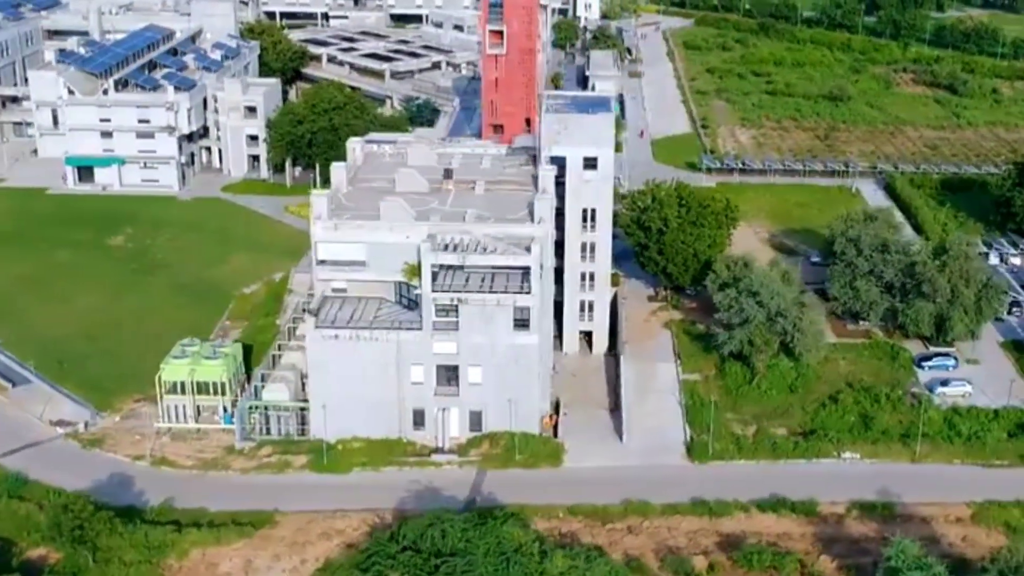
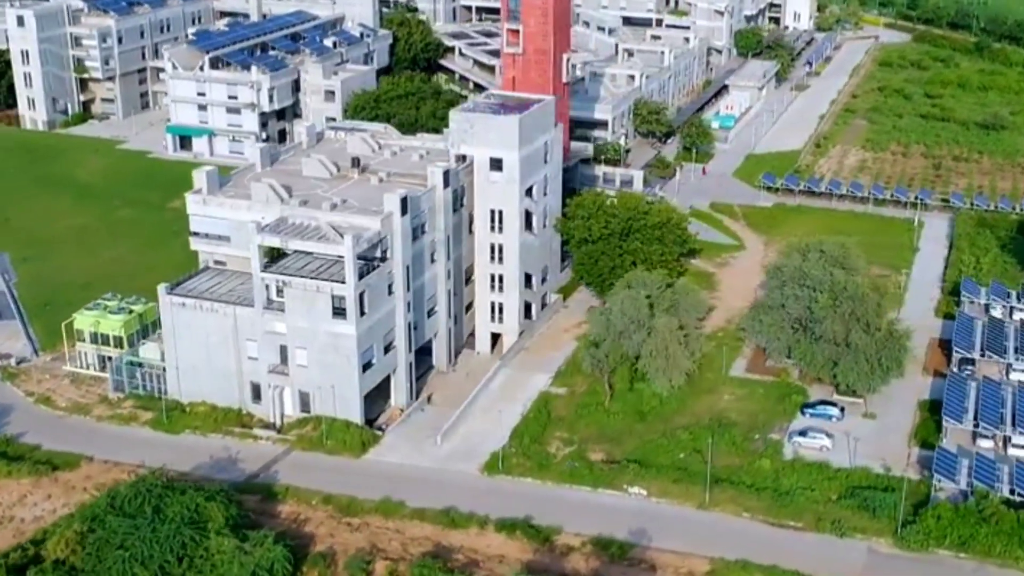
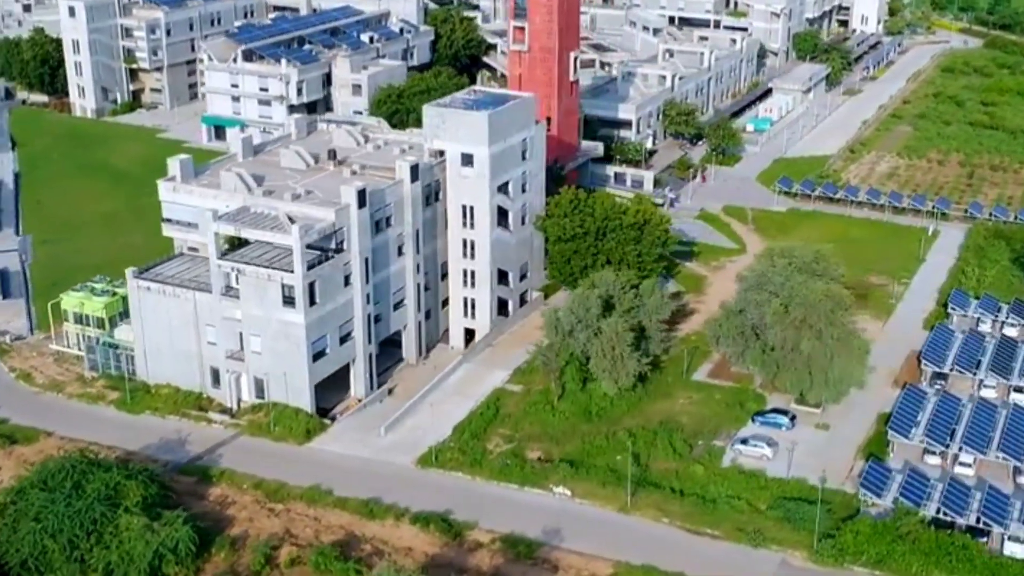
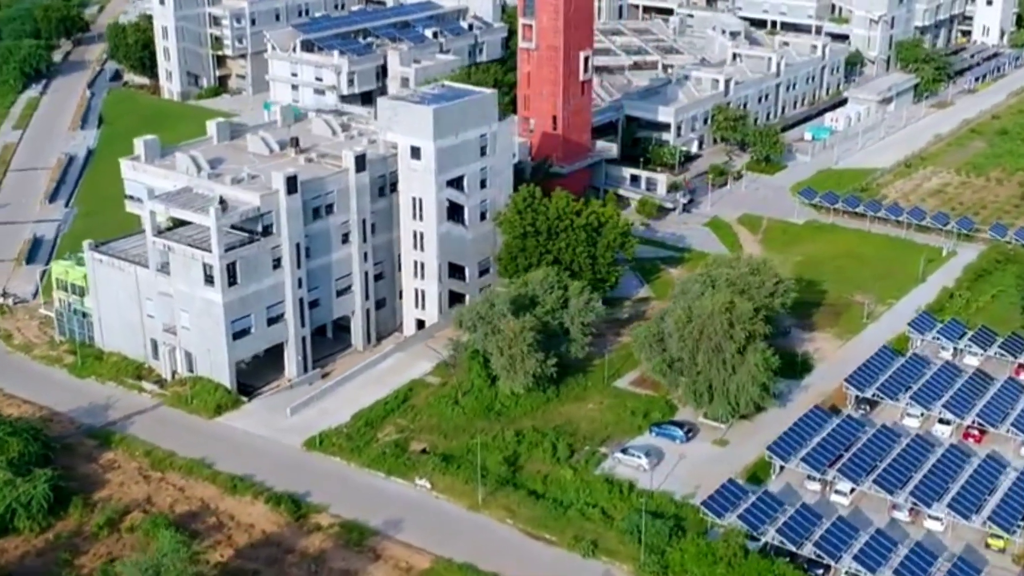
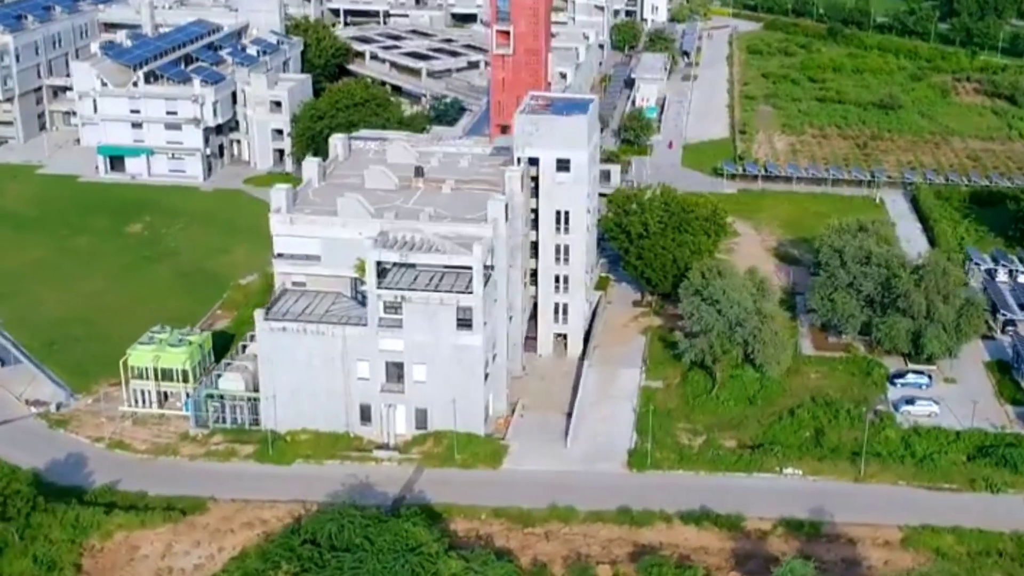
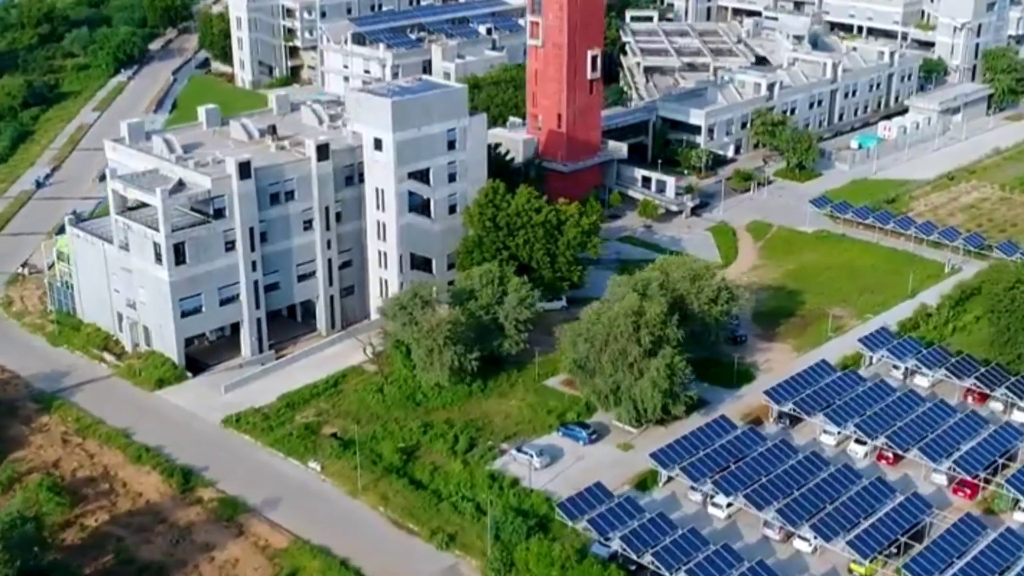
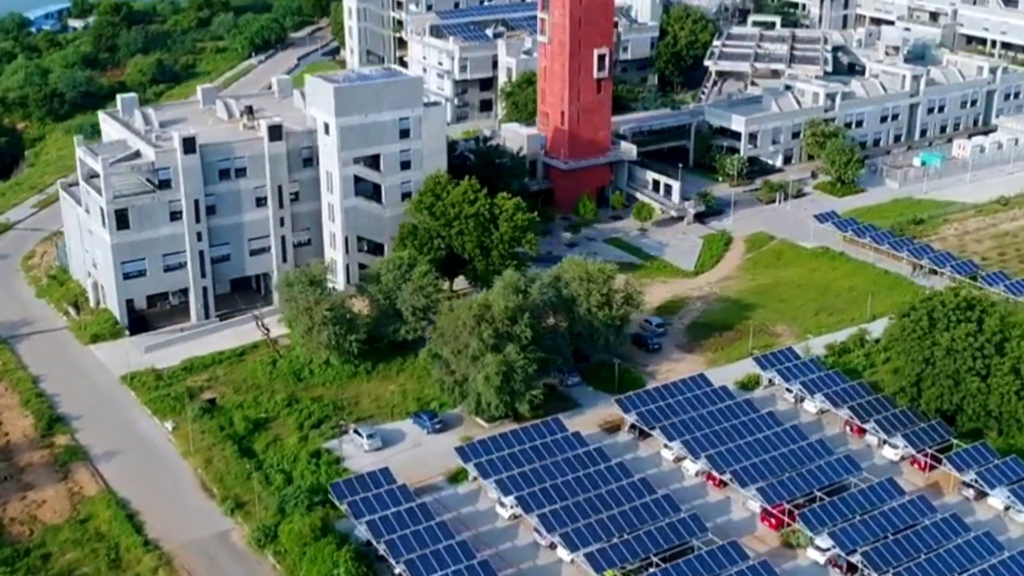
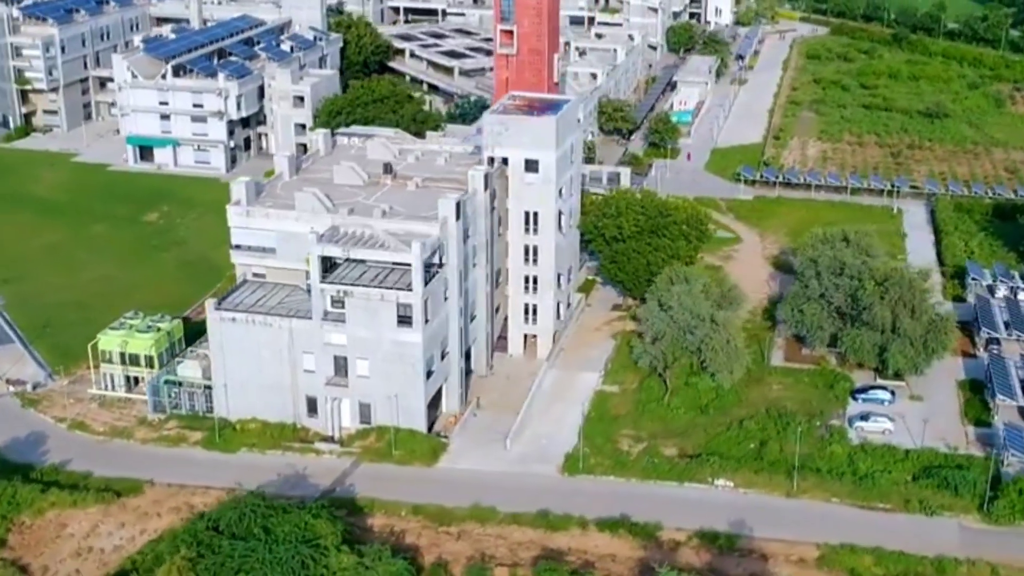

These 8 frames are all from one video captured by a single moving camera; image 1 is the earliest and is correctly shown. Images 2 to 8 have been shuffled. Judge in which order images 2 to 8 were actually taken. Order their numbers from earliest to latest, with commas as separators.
5, 8, 2, 3, 4, 6, 7
